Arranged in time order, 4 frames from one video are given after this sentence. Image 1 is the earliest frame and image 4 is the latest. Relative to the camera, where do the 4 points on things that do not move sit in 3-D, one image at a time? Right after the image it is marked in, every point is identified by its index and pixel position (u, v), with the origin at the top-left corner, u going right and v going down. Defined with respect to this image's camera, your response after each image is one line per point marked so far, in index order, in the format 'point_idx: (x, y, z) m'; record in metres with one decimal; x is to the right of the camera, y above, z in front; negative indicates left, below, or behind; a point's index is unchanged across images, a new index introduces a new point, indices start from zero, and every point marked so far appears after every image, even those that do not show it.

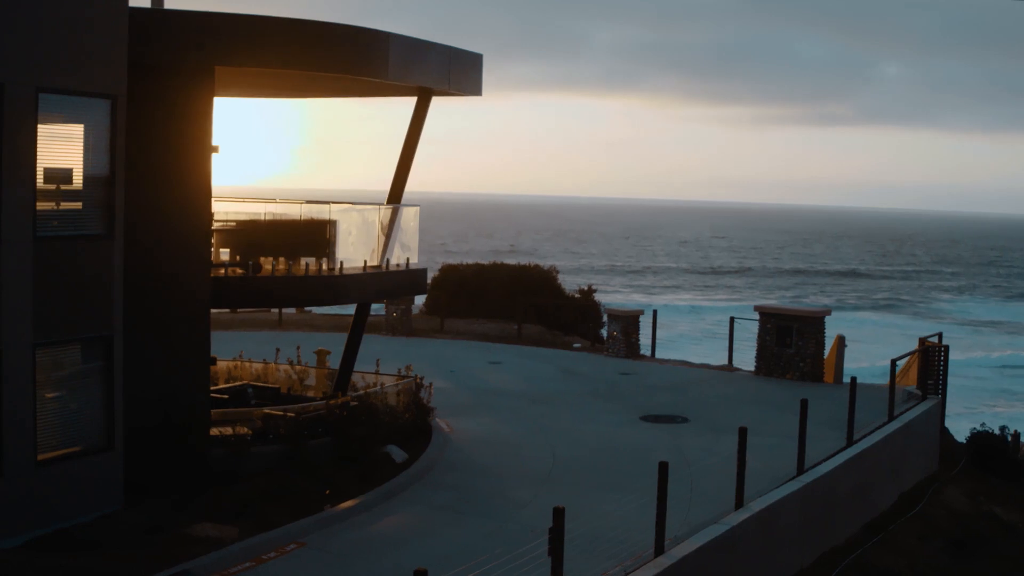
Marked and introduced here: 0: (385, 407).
0: (-1.5, -1.3, +14.4) m
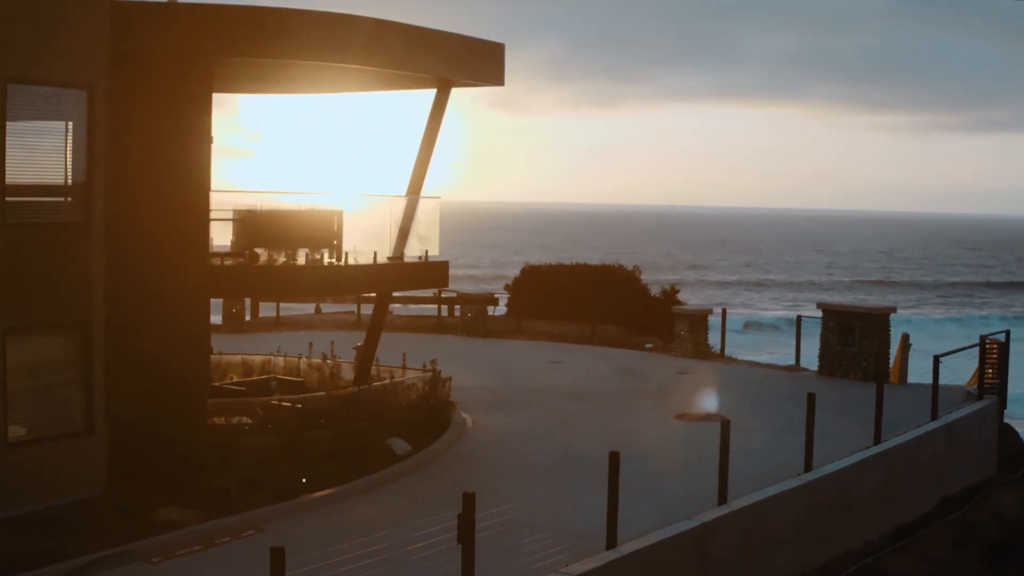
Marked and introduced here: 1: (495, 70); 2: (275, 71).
0: (-1.3, -1.3, +14.3) m
1: (-0.2, +2.6, +15.6) m
2: (-2.7, +2.4, +14.2) m
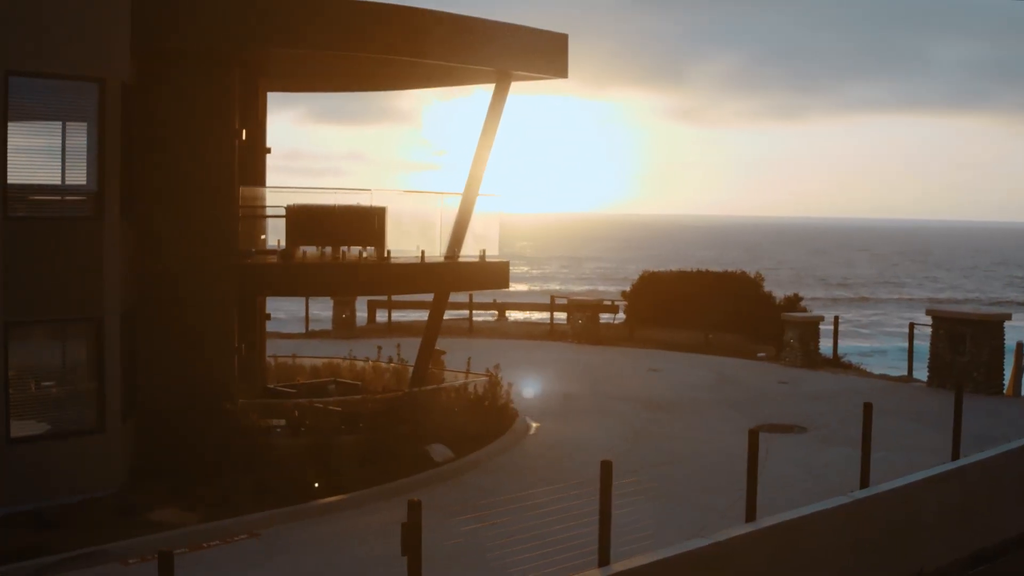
0: (-0.7, -1.3, +13.8) m
1: (+0.5, +2.6, +14.9) m
2: (-2.1, +2.4, +13.9) m
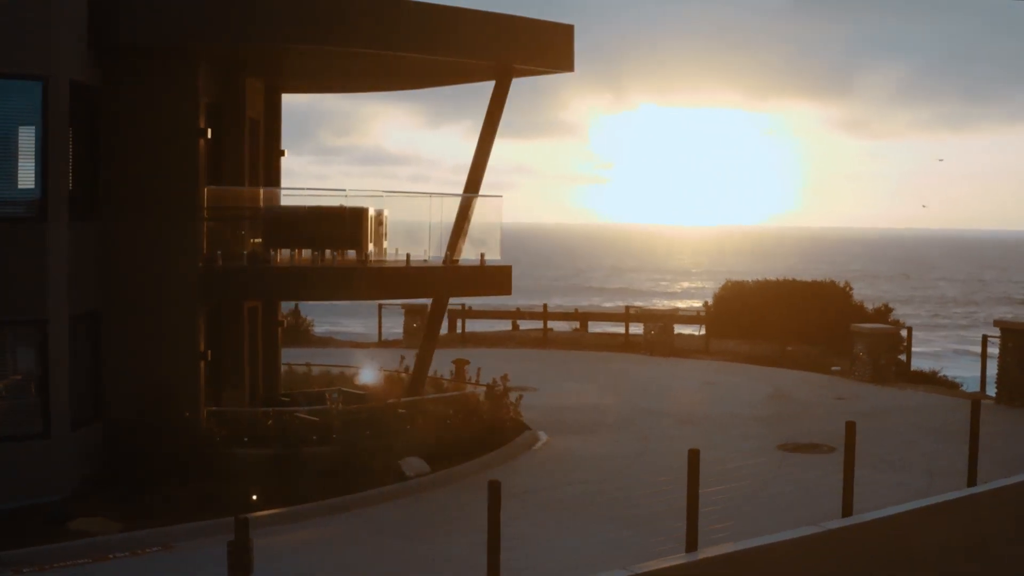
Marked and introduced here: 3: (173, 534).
0: (-0.8, -1.3, +13.1) m
1: (+0.6, +2.5, +14.2) m
2: (-2.1, +2.3, +13.4) m
3: (-2.5, -1.8, +9.5) m
